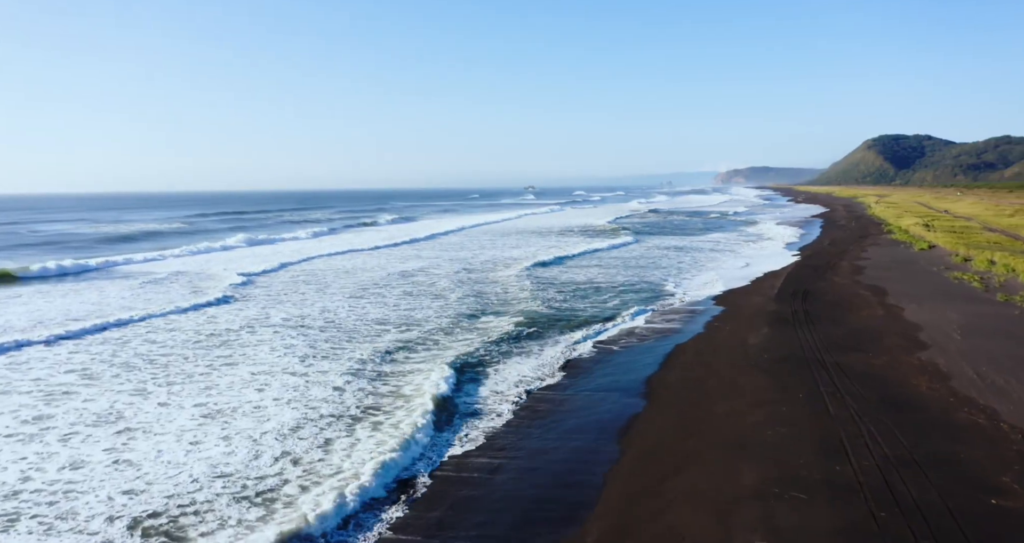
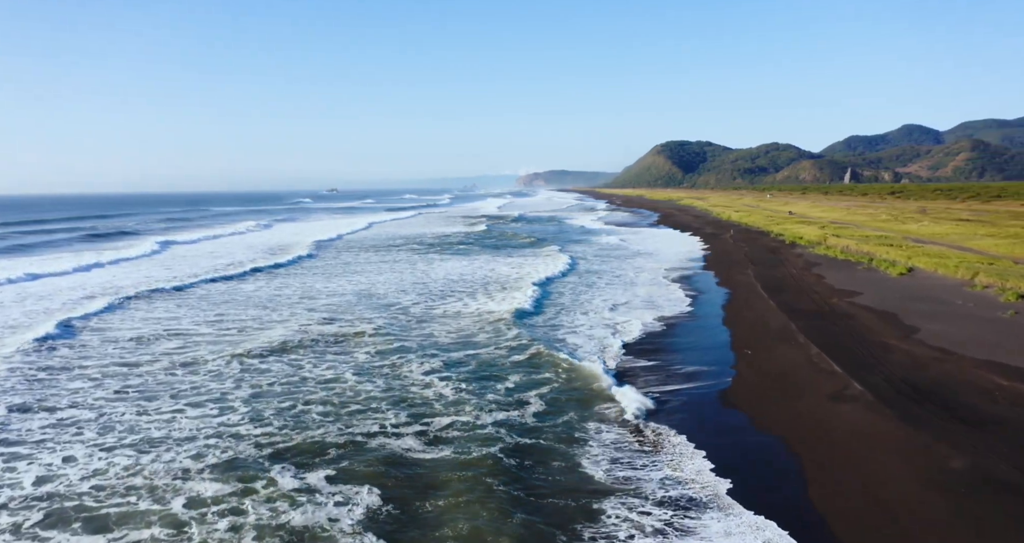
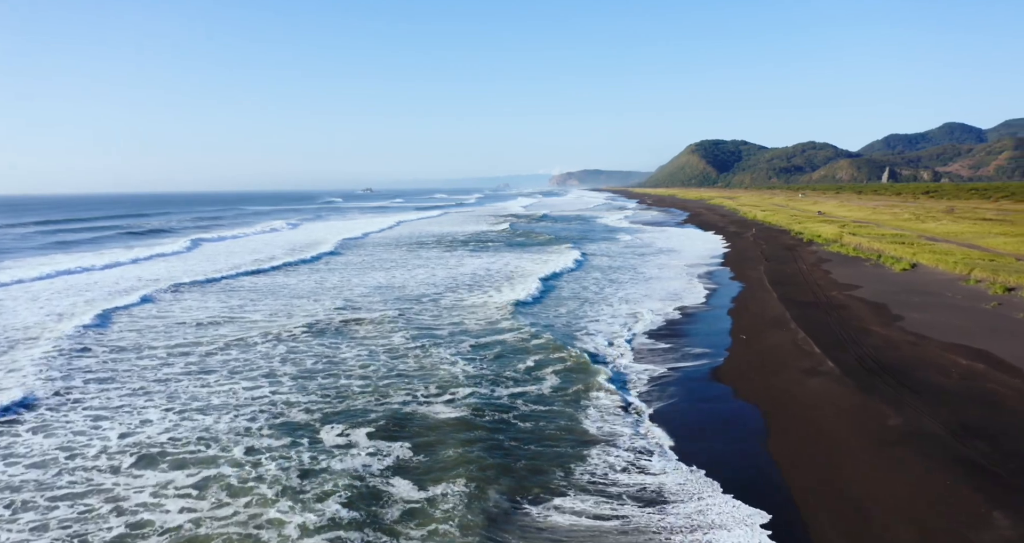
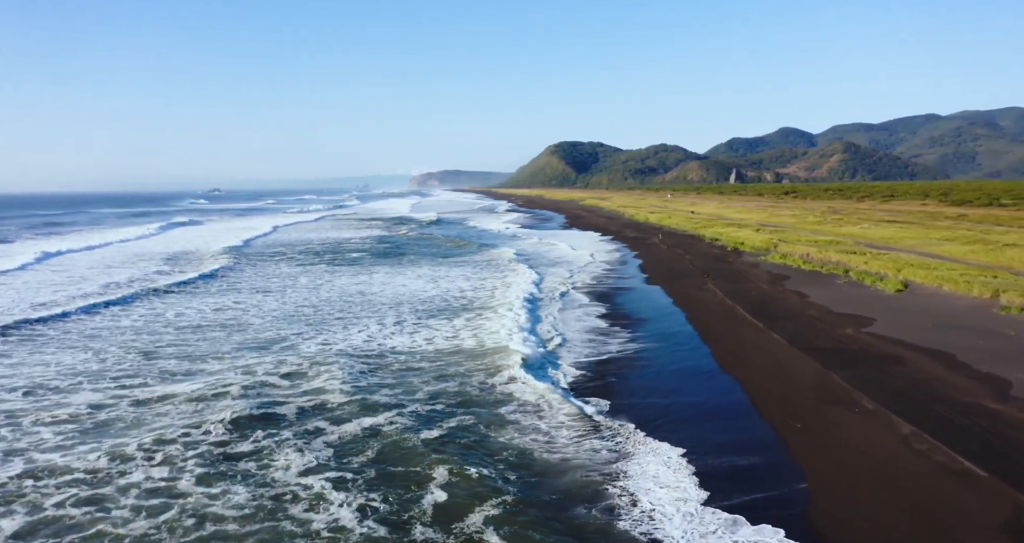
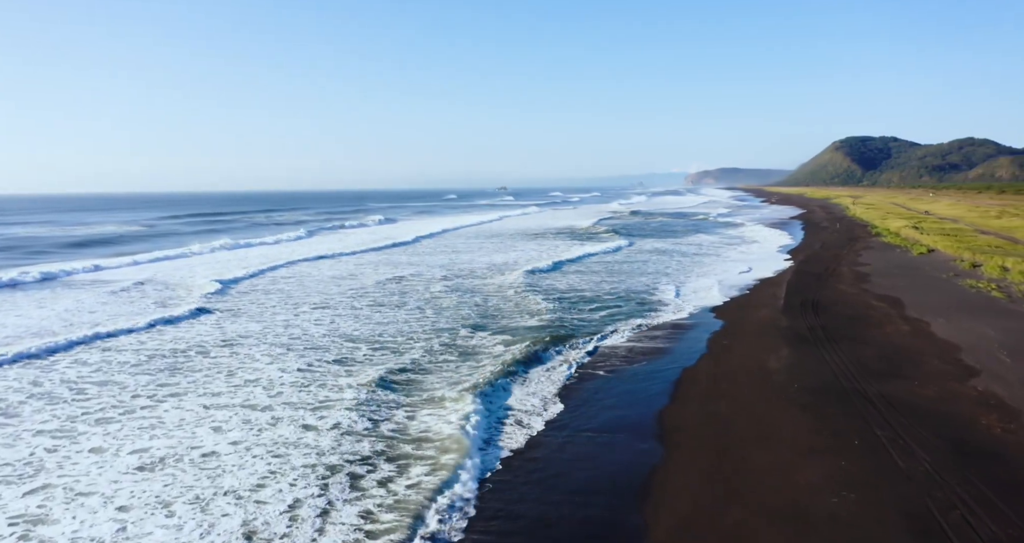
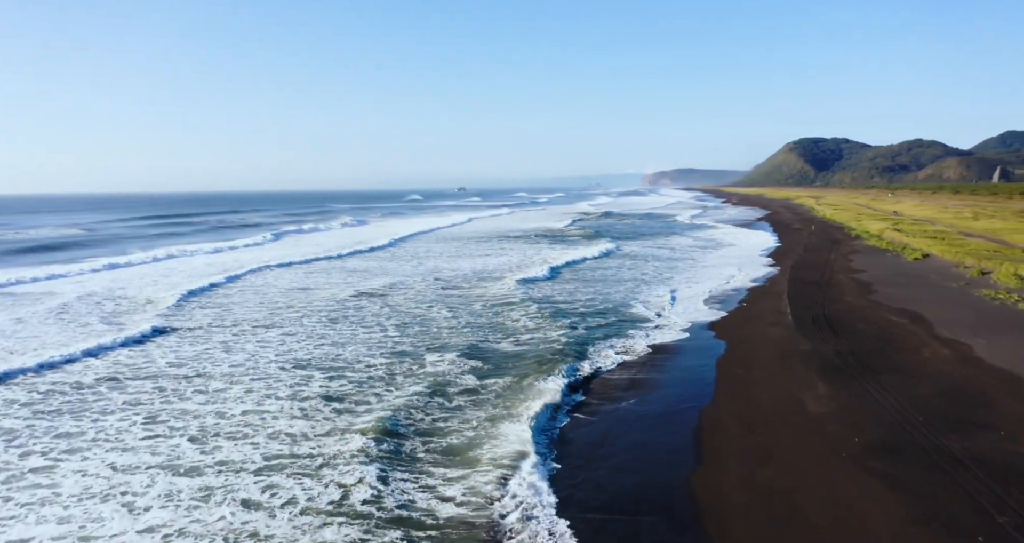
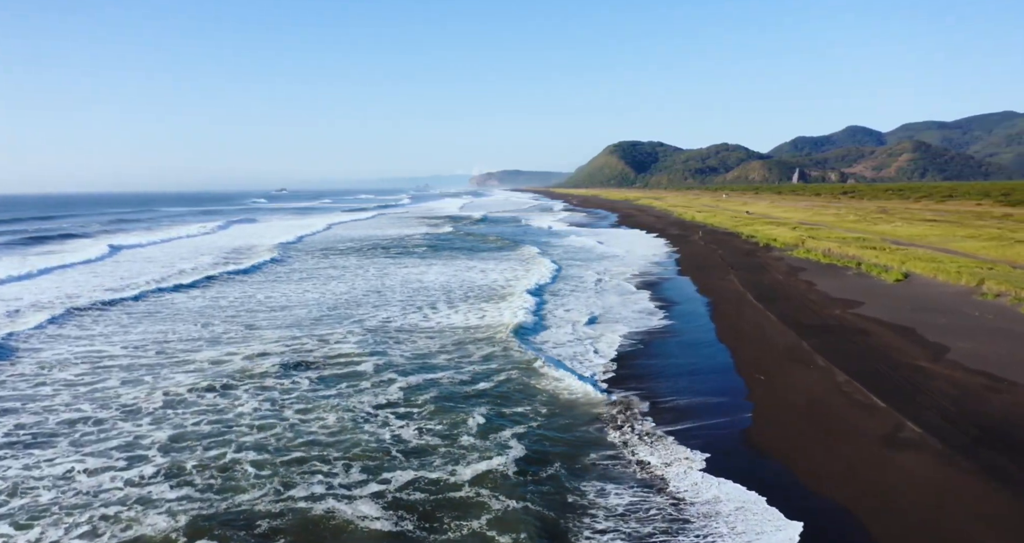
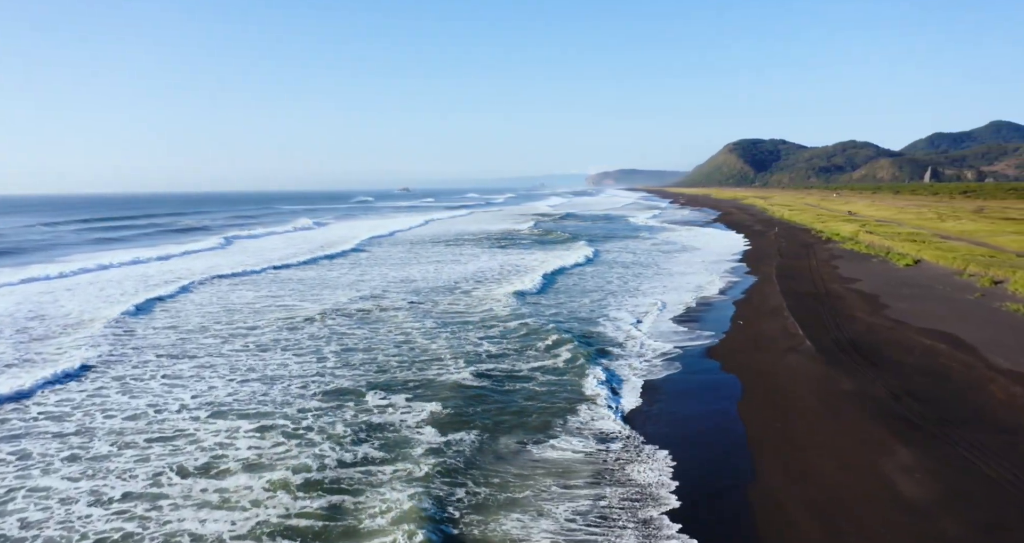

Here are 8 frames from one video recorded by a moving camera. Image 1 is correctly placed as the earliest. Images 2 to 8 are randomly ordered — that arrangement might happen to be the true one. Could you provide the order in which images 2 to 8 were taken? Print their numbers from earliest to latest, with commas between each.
5, 6, 8, 3, 2, 7, 4
